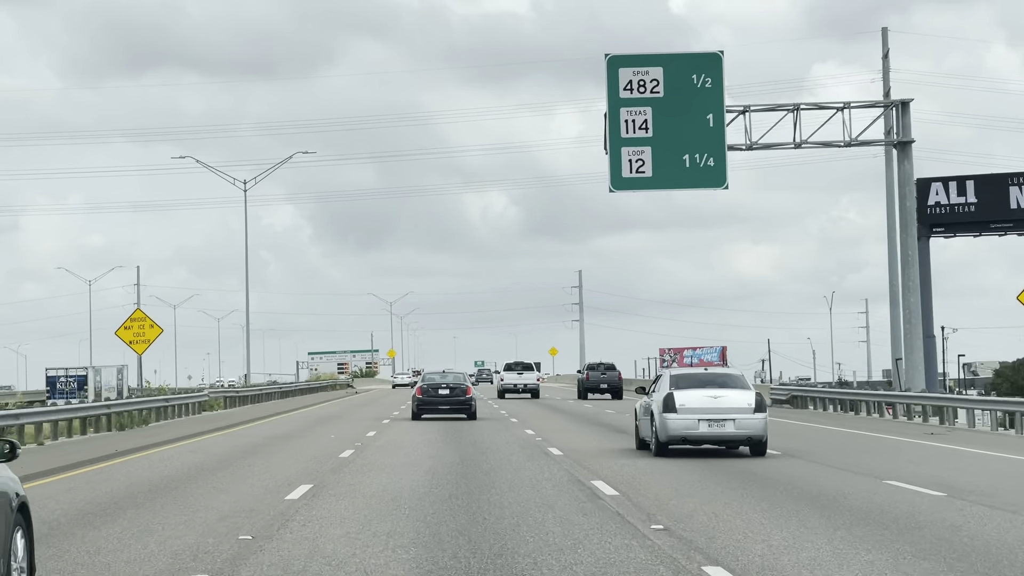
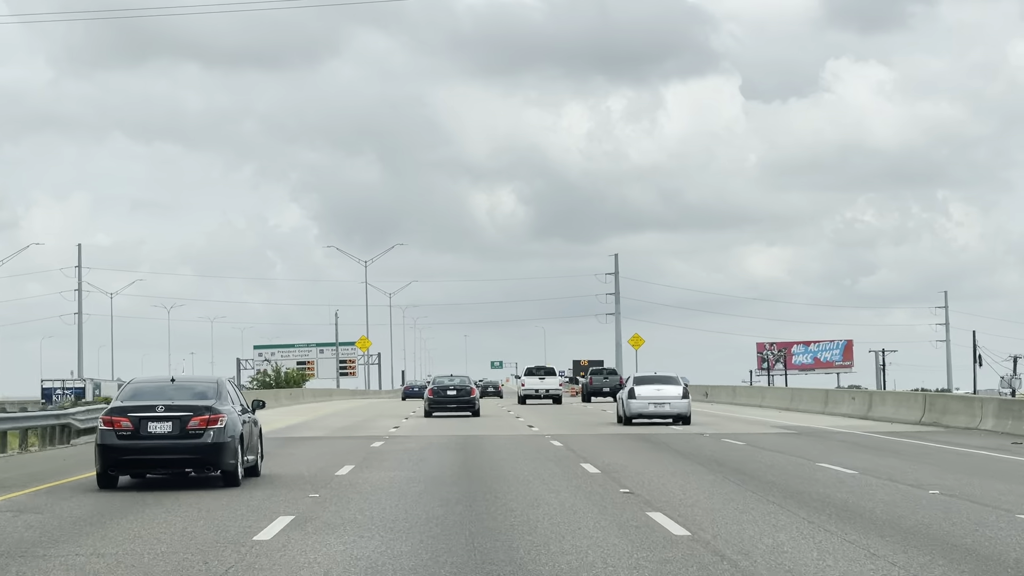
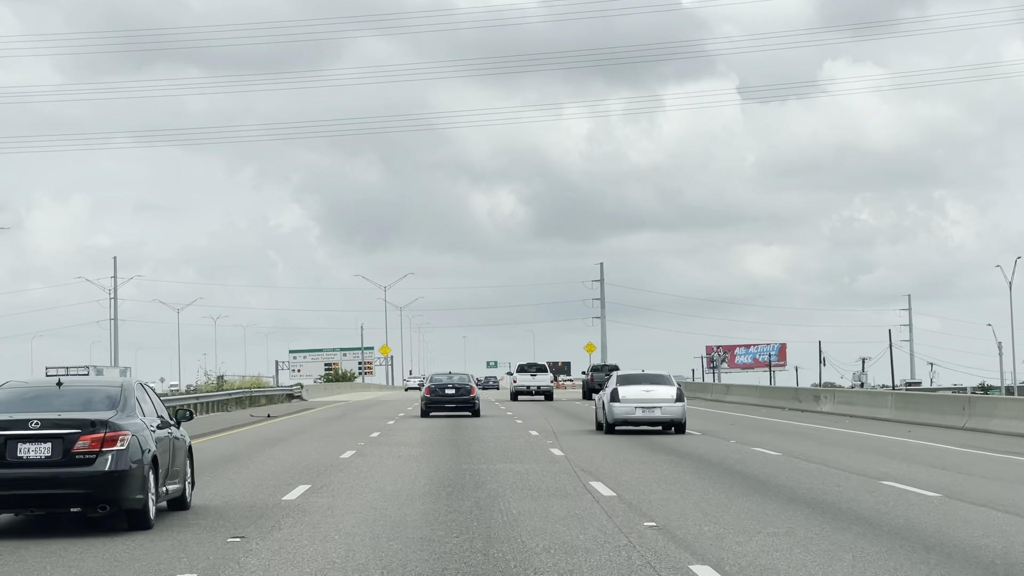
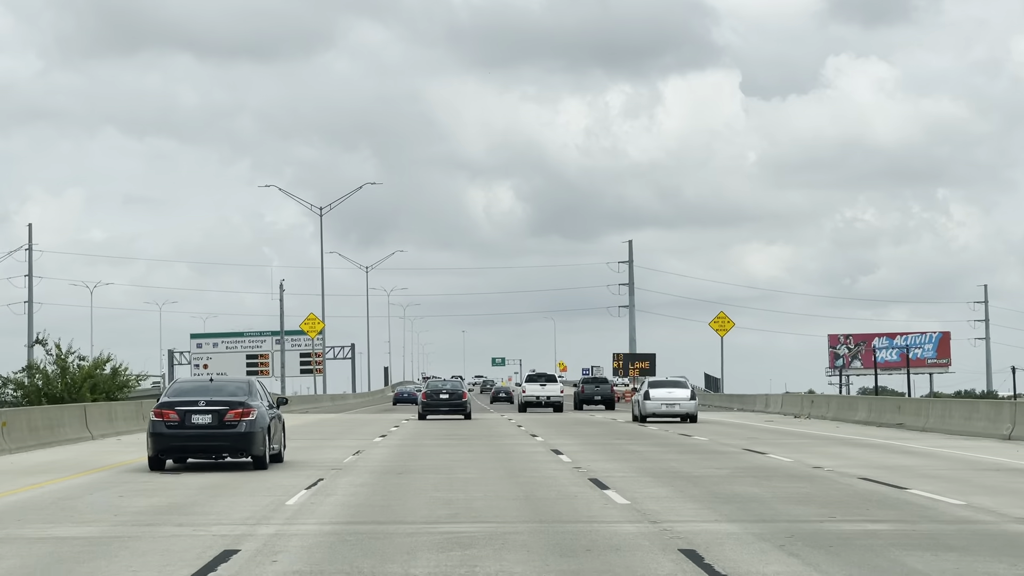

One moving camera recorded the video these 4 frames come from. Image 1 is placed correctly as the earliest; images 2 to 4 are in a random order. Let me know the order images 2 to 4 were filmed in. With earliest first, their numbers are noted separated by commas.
3, 2, 4
